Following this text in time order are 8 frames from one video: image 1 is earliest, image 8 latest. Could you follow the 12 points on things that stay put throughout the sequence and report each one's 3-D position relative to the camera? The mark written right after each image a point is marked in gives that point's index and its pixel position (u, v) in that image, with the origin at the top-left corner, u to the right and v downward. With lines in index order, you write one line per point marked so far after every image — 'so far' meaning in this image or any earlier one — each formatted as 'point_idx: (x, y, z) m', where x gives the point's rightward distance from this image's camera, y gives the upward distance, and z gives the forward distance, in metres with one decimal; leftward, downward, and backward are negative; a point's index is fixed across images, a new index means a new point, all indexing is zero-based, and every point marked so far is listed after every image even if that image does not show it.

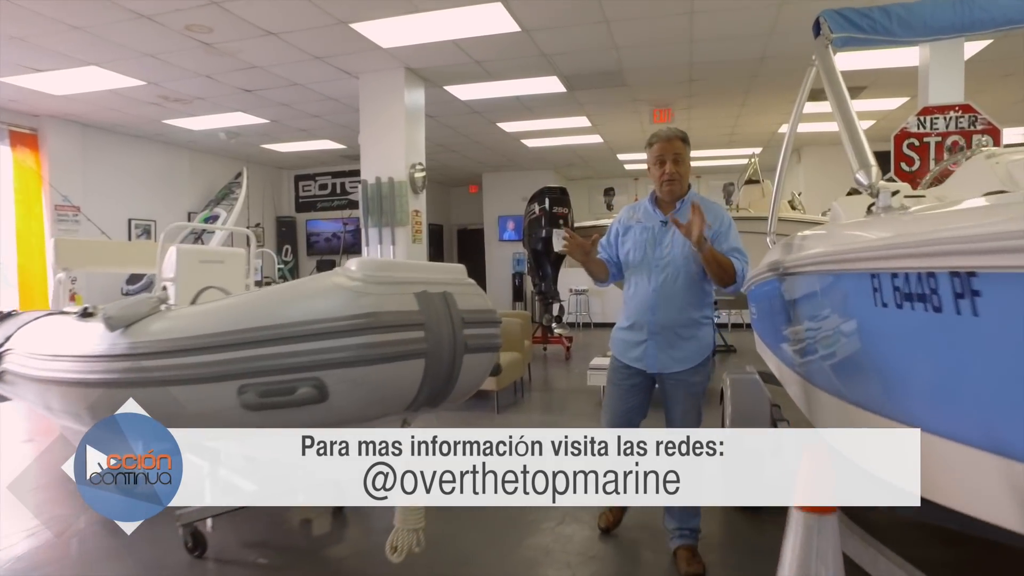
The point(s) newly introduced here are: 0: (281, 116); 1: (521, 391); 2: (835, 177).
0: (-2.2, +1.6, +6.1) m
1: (+0.1, -0.8, +4.9) m
2: (+4.0, +1.4, +8.0) m
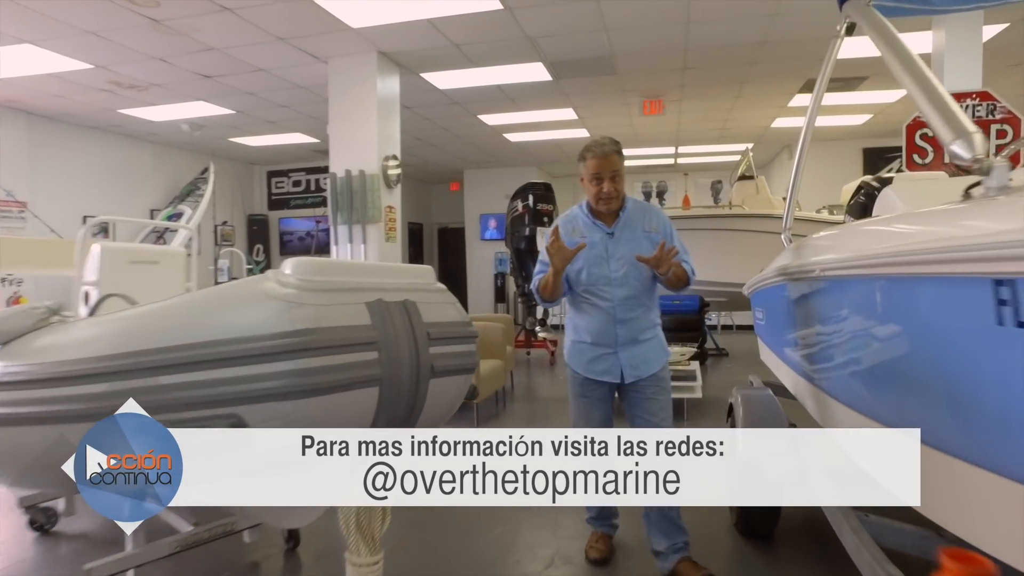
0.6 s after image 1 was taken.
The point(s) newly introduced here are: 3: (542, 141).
0: (-2.3, +1.6, +5.7) m
1: (-0.1, -0.8, +4.6) m
2: (+3.8, +1.4, +7.8) m
3: (+0.4, +1.8, +7.9) m
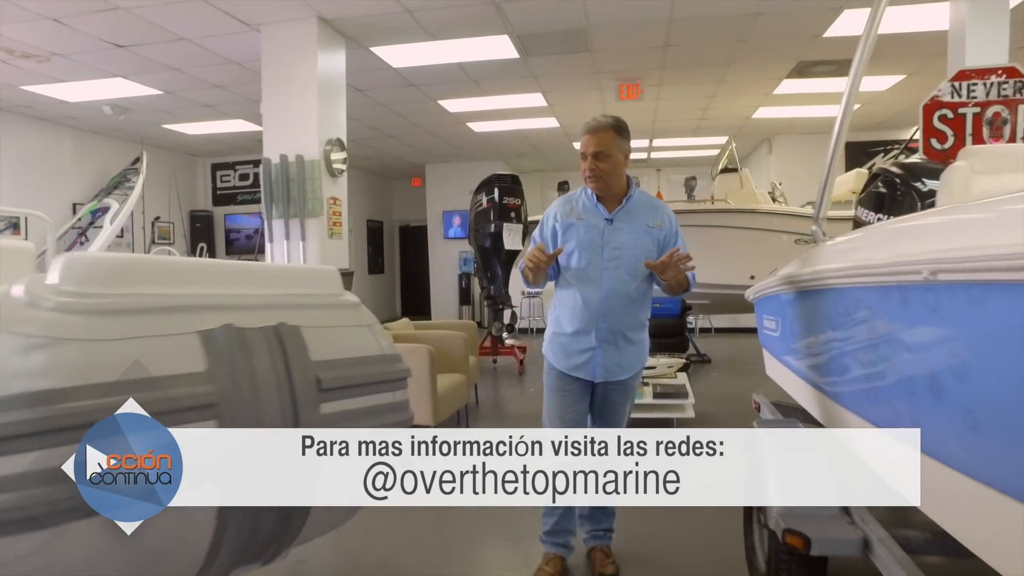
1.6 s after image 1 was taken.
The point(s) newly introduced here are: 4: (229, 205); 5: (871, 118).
0: (-2.6, +1.6, +5.1) m
1: (-0.3, -0.8, +4.1) m
2: (+3.4, +1.4, +7.4) m
3: (0.0, +1.8, +7.4) m
4: (-3.6, +1.1, +8.3) m
5: (+3.6, +1.7, +6.6) m
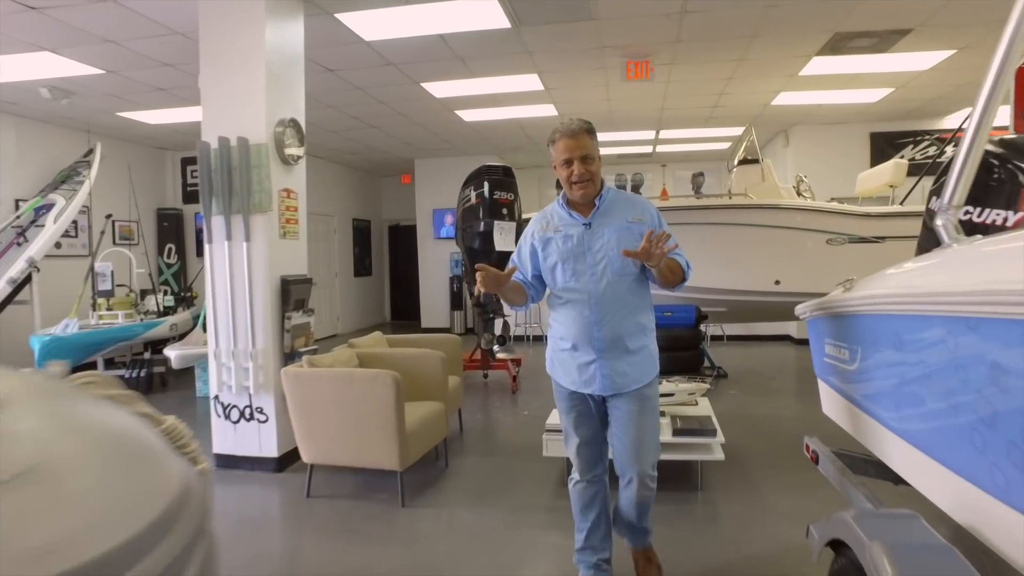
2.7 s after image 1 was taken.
0: (-2.7, +1.5, +4.4) m
1: (-0.4, -0.9, +3.4) m
2: (+3.3, +1.3, +6.8) m
3: (-0.1, +1.7, +6.8) m
4: (-3.7, +1.0, +7.7) m
5: (+3.5, +1.7, +5.9) m
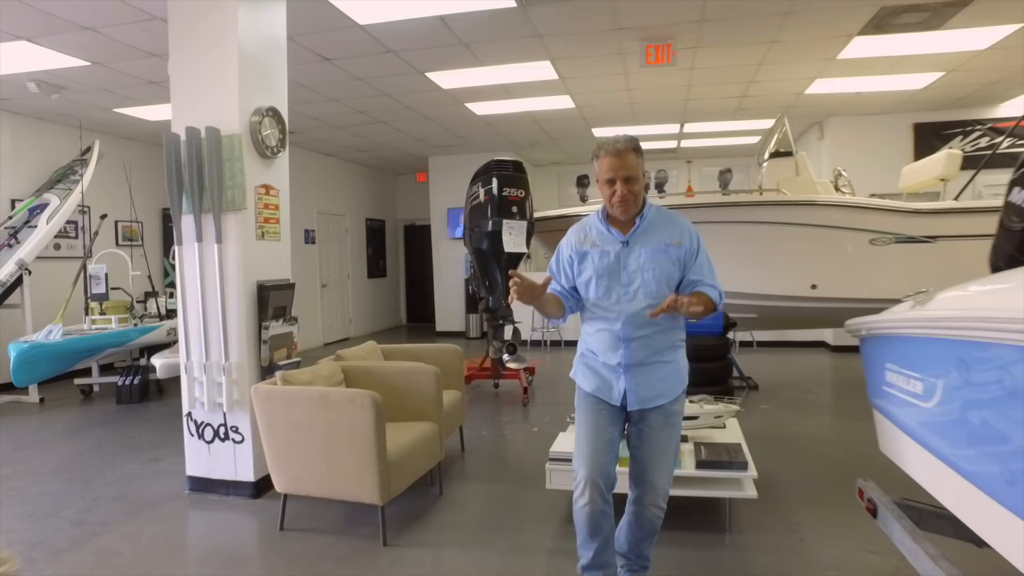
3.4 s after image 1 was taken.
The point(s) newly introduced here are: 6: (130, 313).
0: (-2.6, +1.5, +4.1) m
1: (-0.3, -0.9, +3.1) m
2: (+3.4, +1.3, +6.3) m
3: (0.0, +1.7, +6.4) m
4: (-3.5, +1.0, +7.5) m
5: (+3.6, +1.7, +5.4) m
6: (-3.1, -0.2, +5.3) m
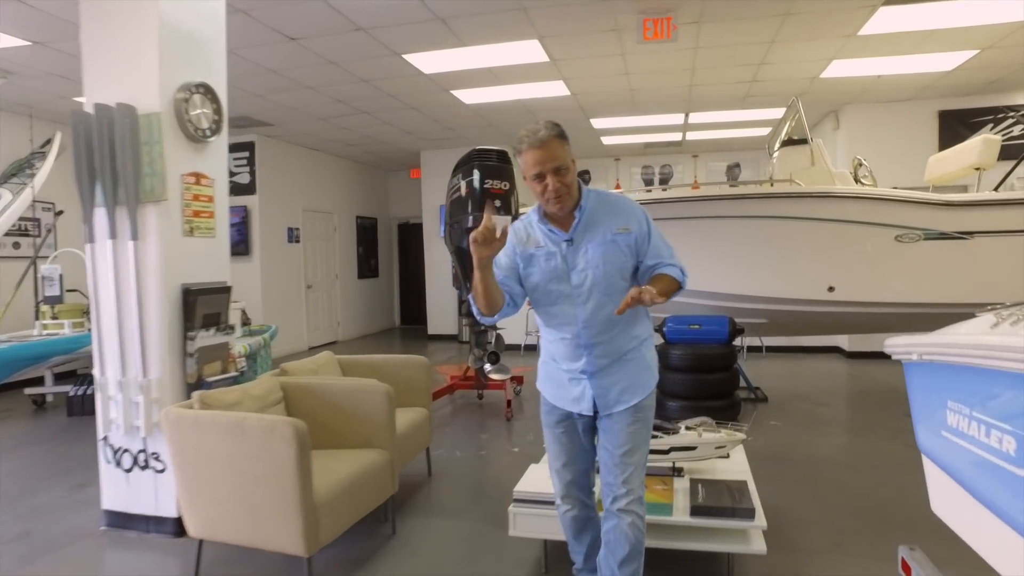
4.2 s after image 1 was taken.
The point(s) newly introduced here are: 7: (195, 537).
0: (-2.7, +1.5, +3.7) m
1: (-0.5, -0.9, +2.6) m
2: (+3.4, +1.3, +5.8) m
3: (0.0, +1.7, +6.0) m
4: (-3.6, +1.0, +7.1) m
5: (+3.5, +1.6, +5.0) m
6: (-3.2, -0.2, +4.9) m
7: (-1.0, -0.8, +2.2) m
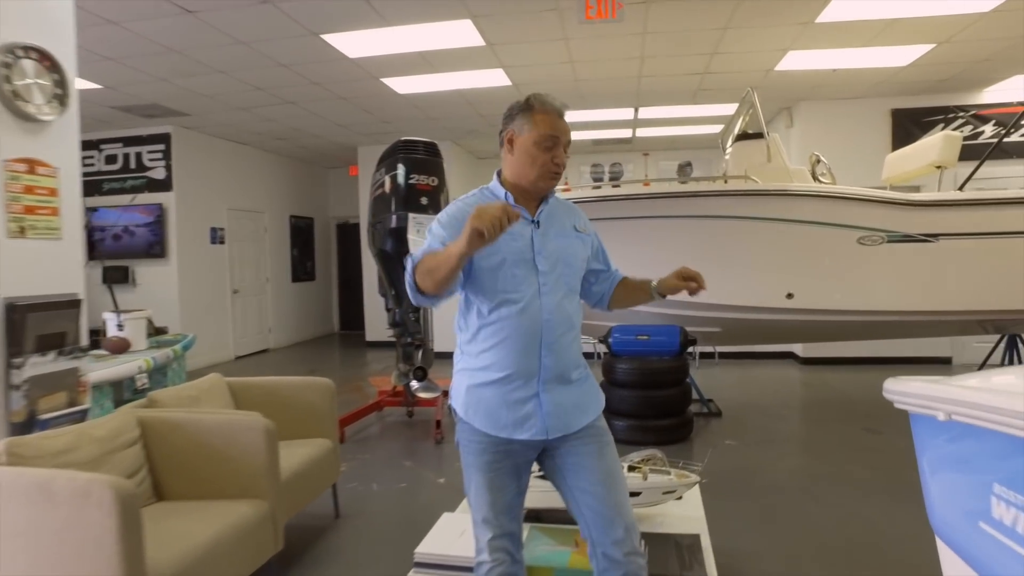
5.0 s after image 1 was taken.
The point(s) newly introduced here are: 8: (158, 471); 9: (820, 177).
0: (-3.1, +1.4, +3.1) m
1: (-0.8, -1.0, +2.2) m
2: (+2.8, +1.2, +5.6) m
3: (-0.6, +1.6, +5.5) m
4: (-4.1, +0.9, +6.4) m
5: (+3.1, +1.6, +4.8) m
6: (-3.6, -0.3, +4.3) m
7: (-1.3, -0.9, +1.7) m
8: (-1.1, -0.6, +2.0) m
9: (+1.9, +0.7, +4.0) m
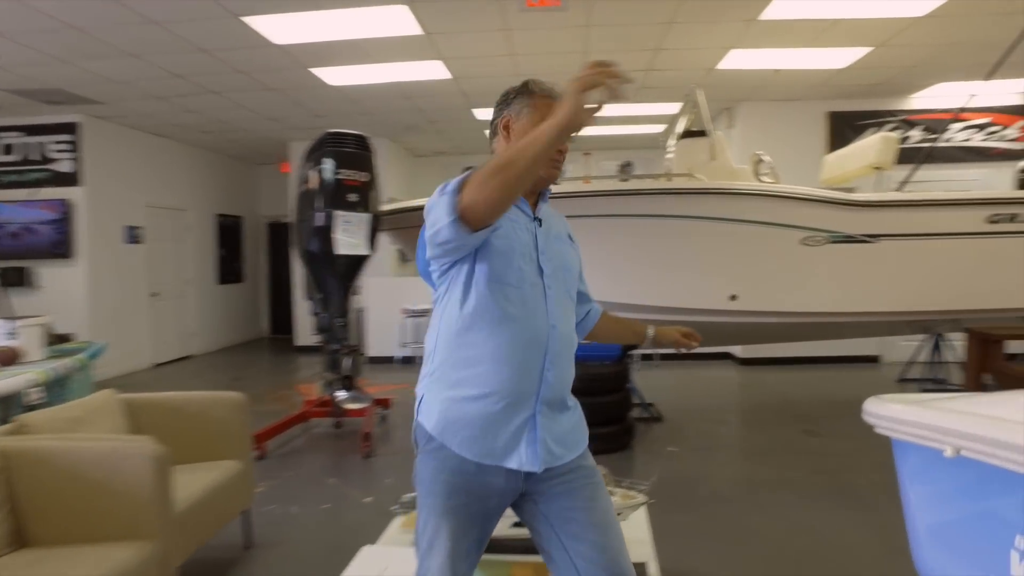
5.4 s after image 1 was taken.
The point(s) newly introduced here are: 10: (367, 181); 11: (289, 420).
0: (-3.4, +1.4, +2.7) m
1: (-1.0, -1.0, +1.9) m
2: (+2.3, +1.2, +5.6) m
3: (-1.1, +1.6, +5.3) m
4: (-4.7, +0.9, +5.8) m
5: (+2.6, +1.6, +4.8) m
6: (-4.0, -0.3, +3.8) m
7: (-1.5, -0.9, +1.3) m
8: (-1.3, -0.6, +1.7) m
9: (+1.5, +0.7, +4.0) m
10: (-0.8, +0.6, +3.5) m
11: (-1.3, -0.8, +3.7) m
